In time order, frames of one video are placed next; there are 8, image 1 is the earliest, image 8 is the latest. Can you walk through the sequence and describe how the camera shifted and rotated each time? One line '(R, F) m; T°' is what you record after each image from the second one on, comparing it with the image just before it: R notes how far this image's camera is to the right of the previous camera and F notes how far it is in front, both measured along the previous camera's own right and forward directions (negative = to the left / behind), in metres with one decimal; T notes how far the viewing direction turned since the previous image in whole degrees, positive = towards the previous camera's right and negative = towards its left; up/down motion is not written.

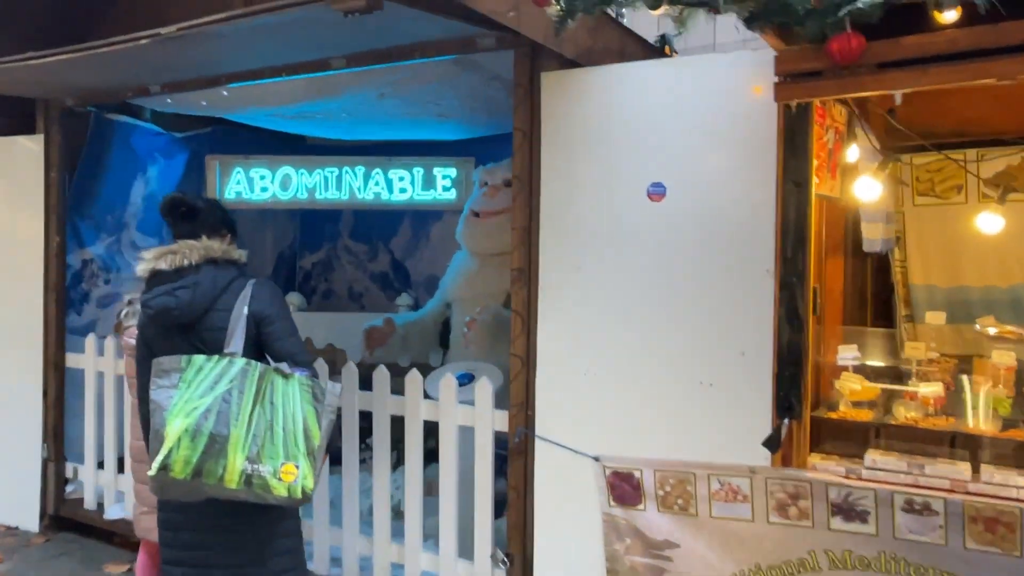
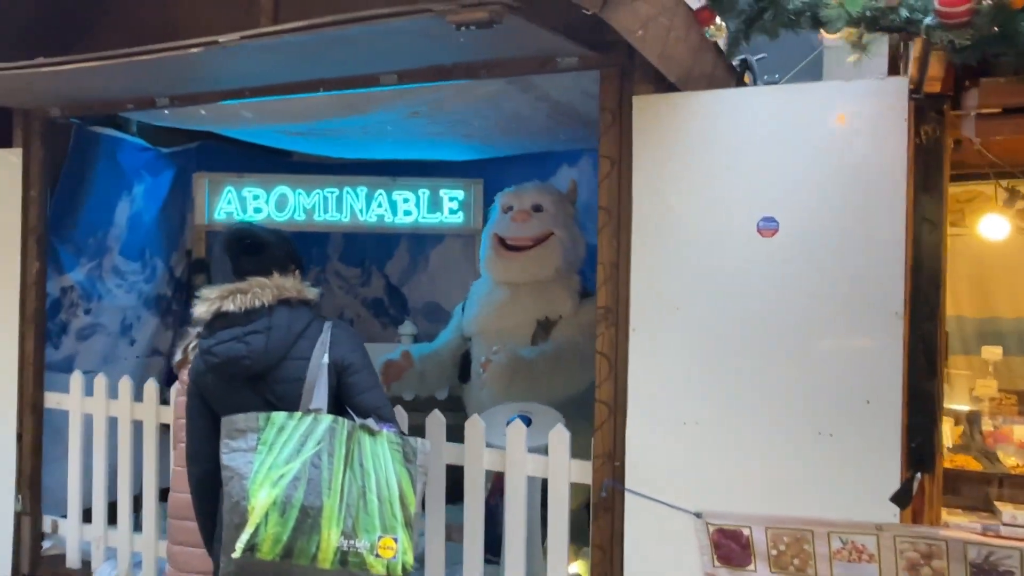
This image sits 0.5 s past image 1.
(-0.5, +0.2) m; +5°
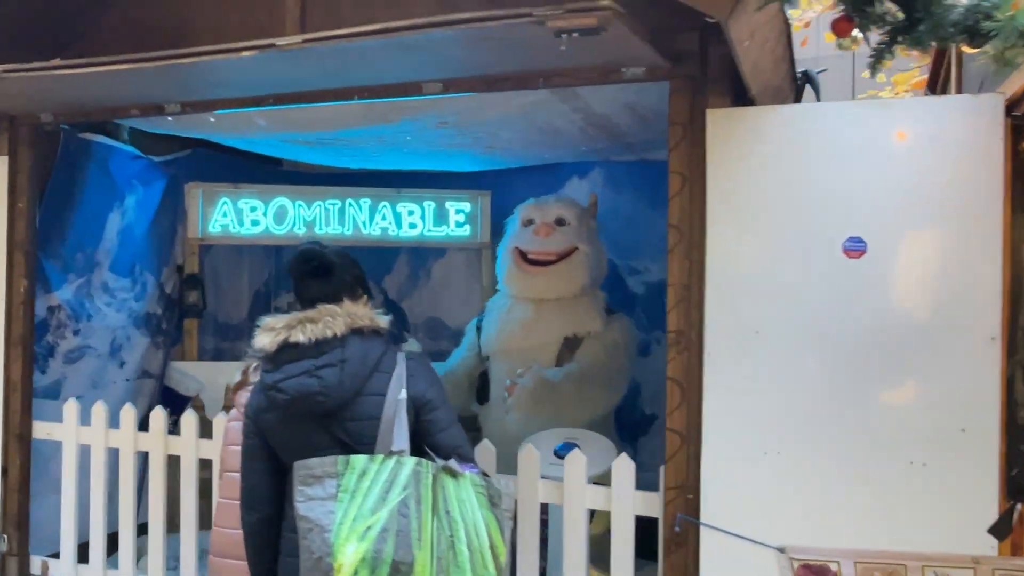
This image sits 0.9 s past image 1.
(-0.3, +0.2) m; +4°
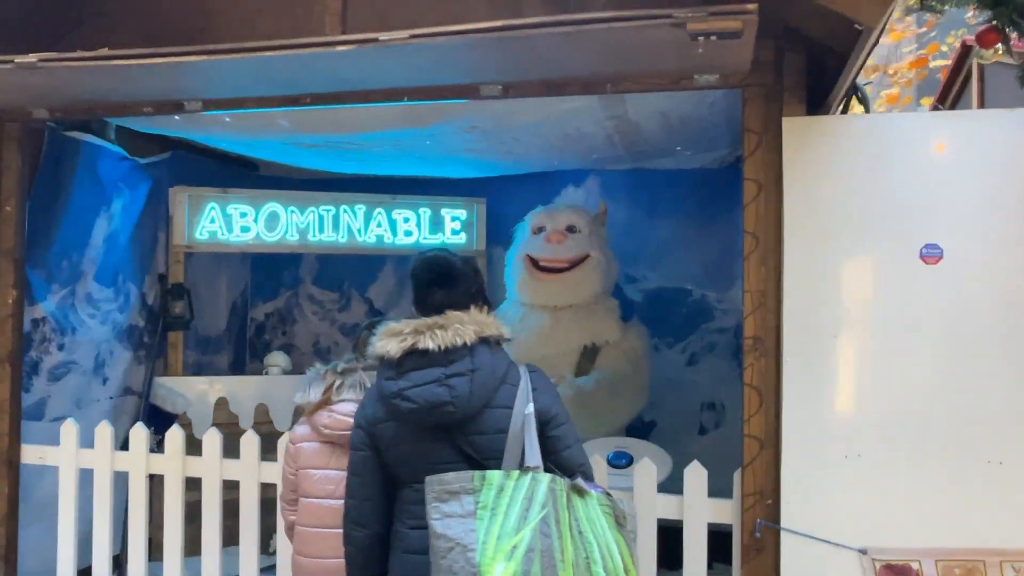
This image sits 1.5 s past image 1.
(-0.5, +0.1) m; +7°
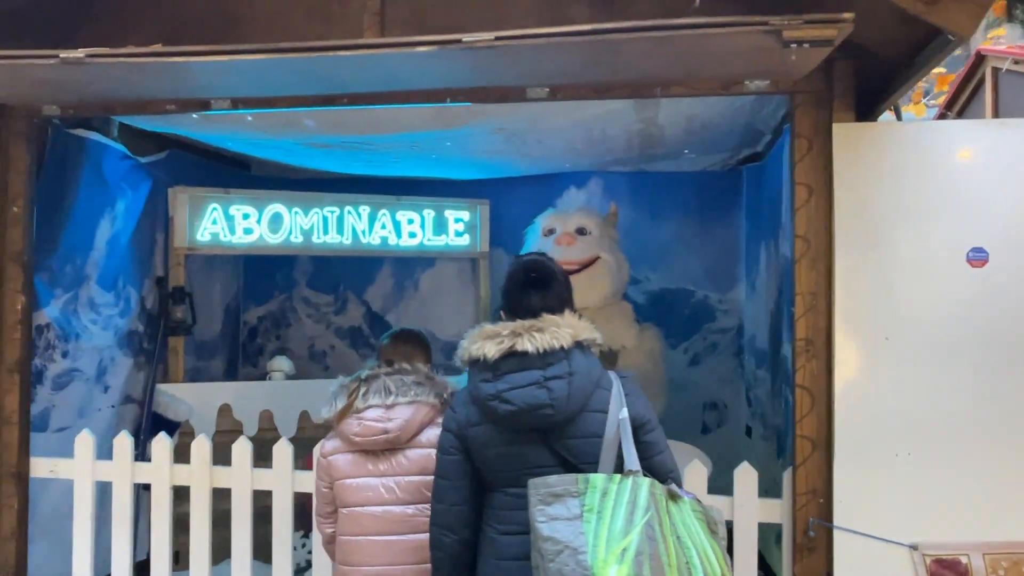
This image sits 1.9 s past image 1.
(-0.3, 0.0) m; +4°
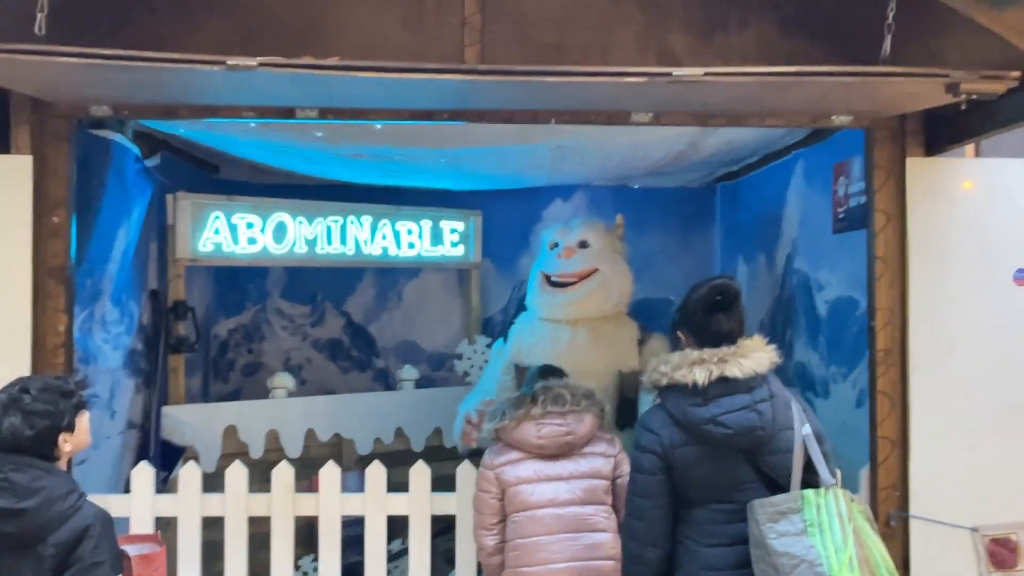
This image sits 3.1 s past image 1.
(-0.9, 0.0) m; +12°
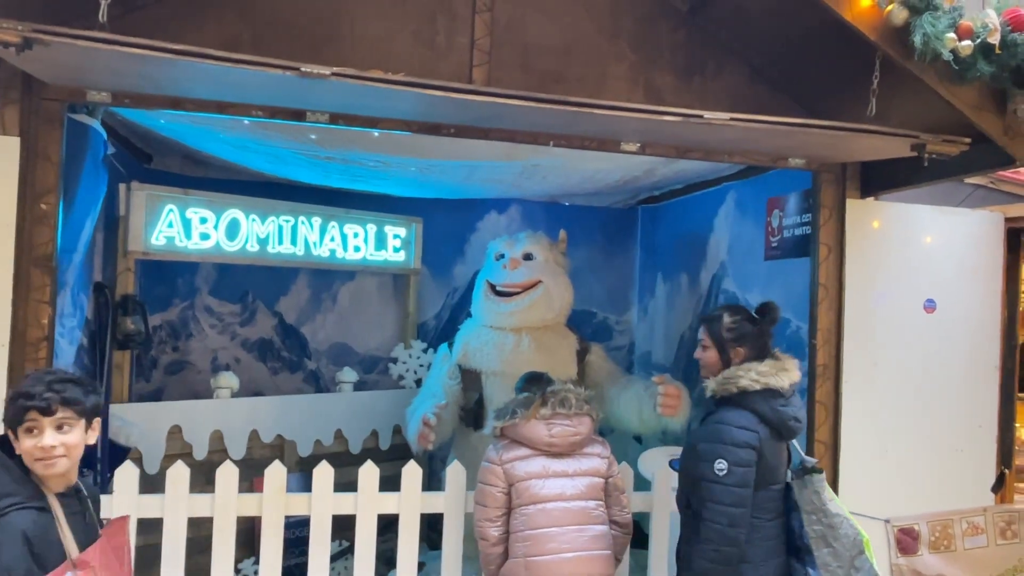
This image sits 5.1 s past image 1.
(-0.5, -0.1) m; +11°
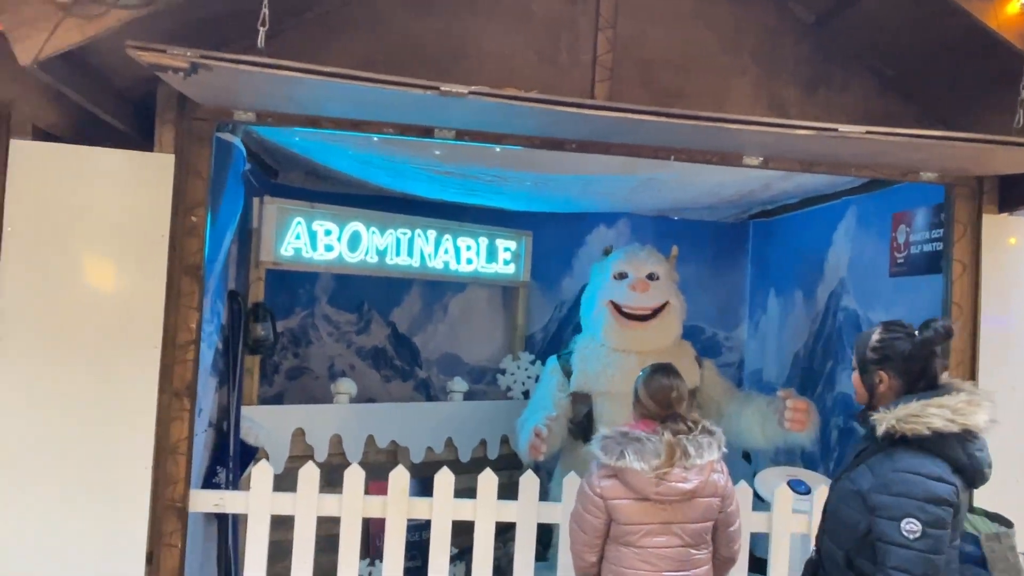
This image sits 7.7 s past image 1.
(-0.1, 0.0) m; -7°
